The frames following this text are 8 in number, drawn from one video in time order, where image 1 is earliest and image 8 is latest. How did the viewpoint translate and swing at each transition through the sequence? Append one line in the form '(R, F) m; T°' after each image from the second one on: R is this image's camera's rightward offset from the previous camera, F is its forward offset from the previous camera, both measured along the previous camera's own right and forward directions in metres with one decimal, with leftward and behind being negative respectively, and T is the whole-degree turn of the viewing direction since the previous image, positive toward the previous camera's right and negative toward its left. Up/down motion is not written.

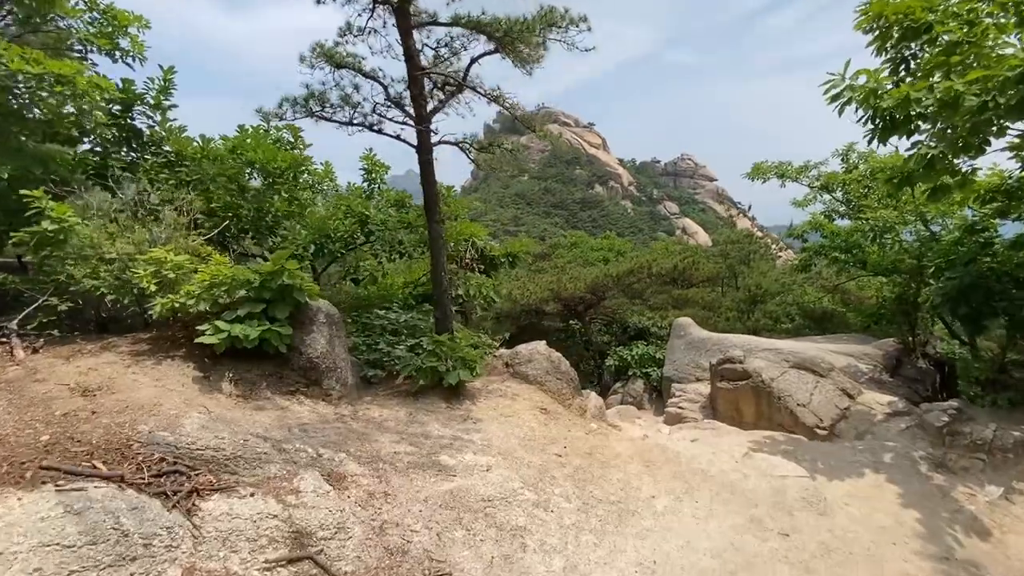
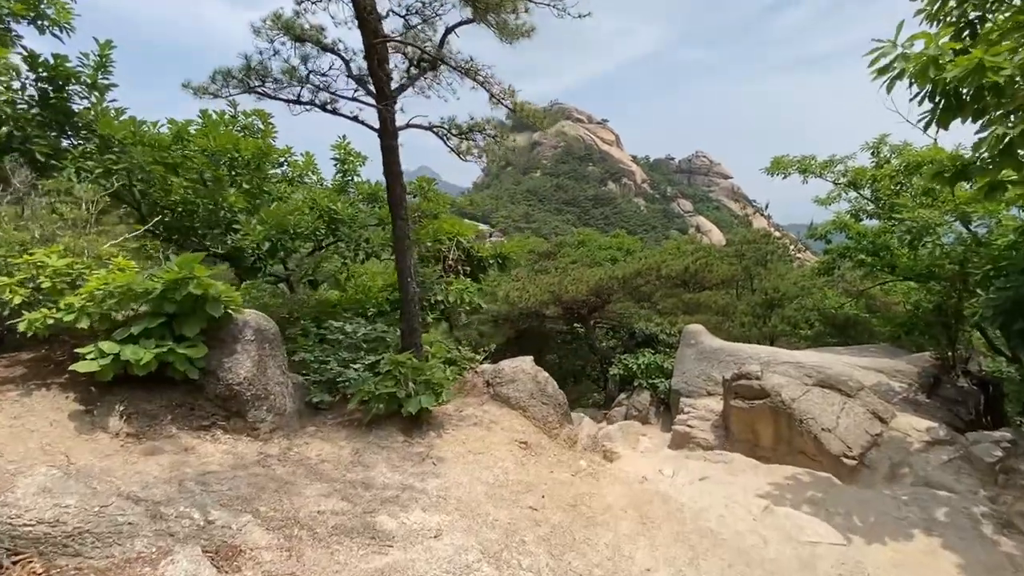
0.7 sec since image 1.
(+0.3, +0.8) m; -1°
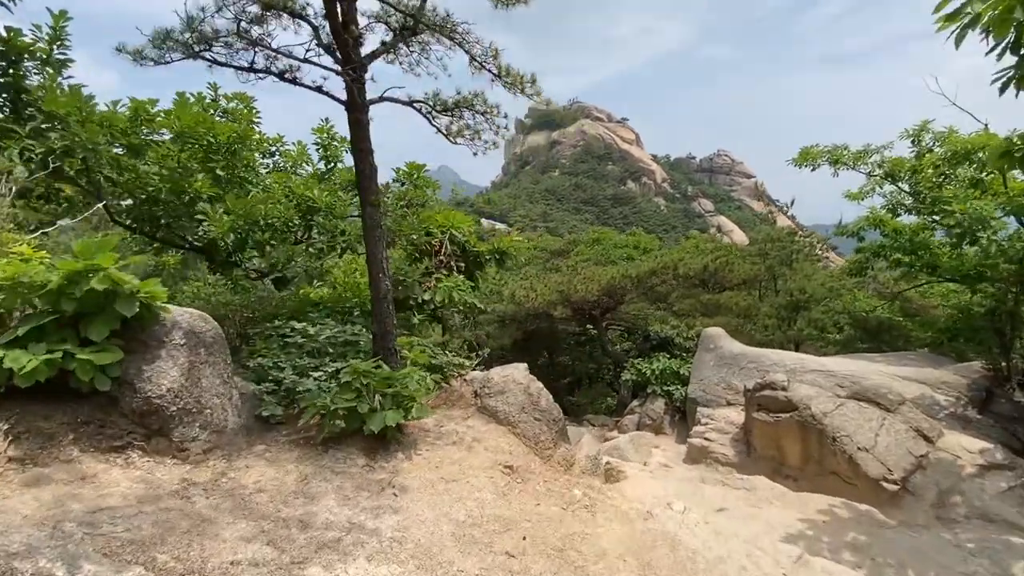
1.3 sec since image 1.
(+0.2, +0.6) m; -2°
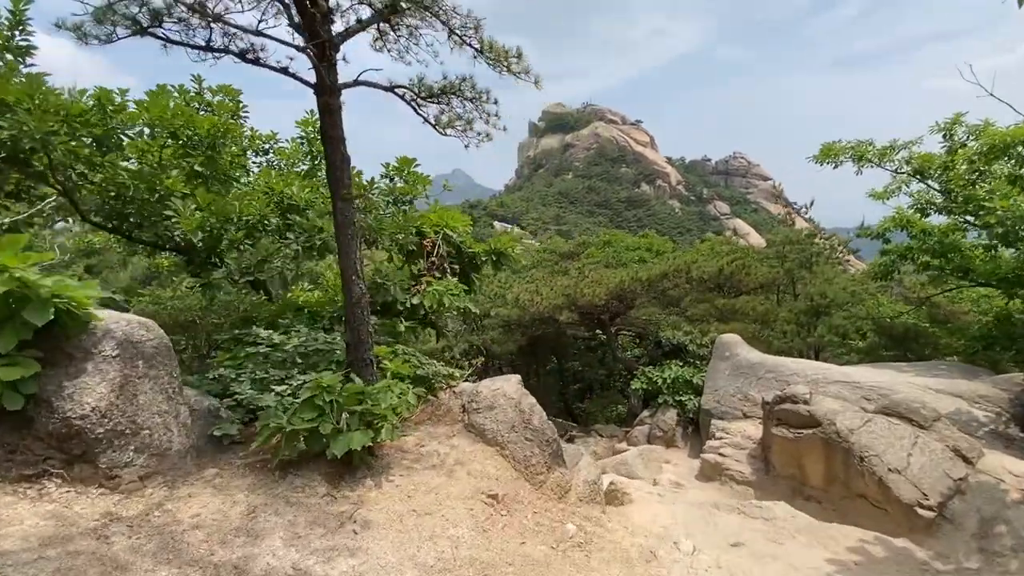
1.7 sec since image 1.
(+0.2, +0.4) m; -1°
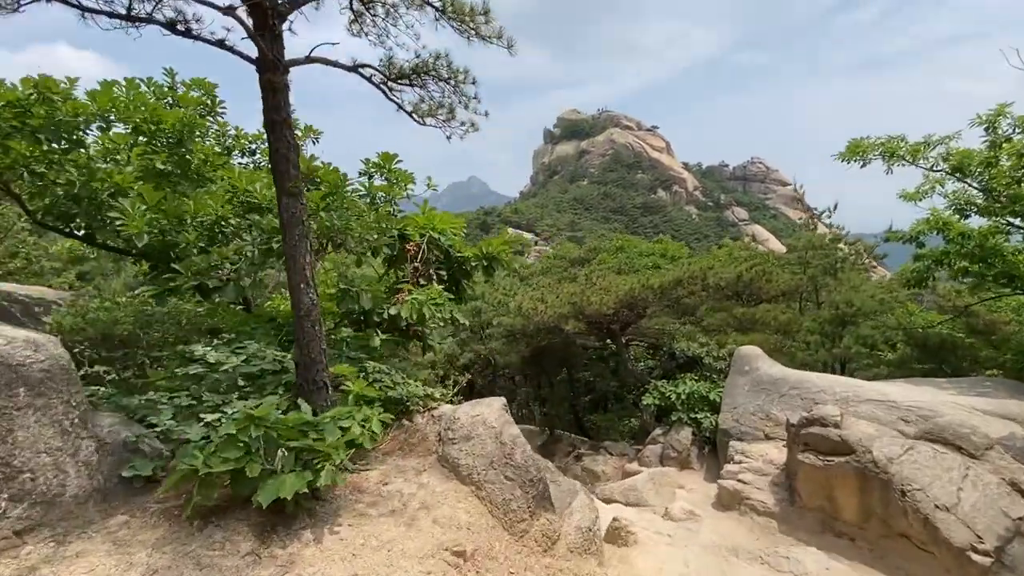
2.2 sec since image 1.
(+0.2, +0.6) m; -2°
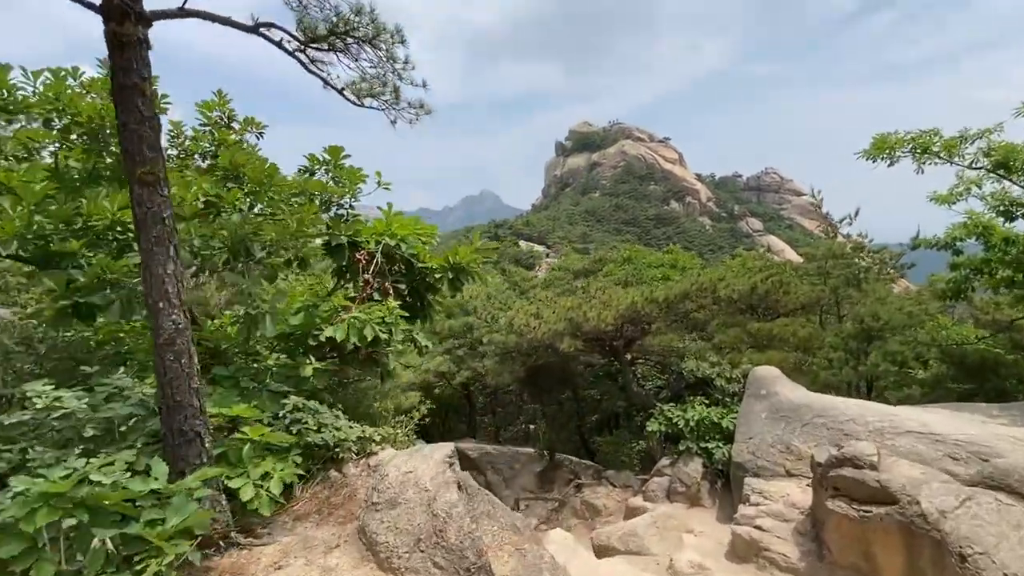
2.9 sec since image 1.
(+0.4, +0.8) m; -1°
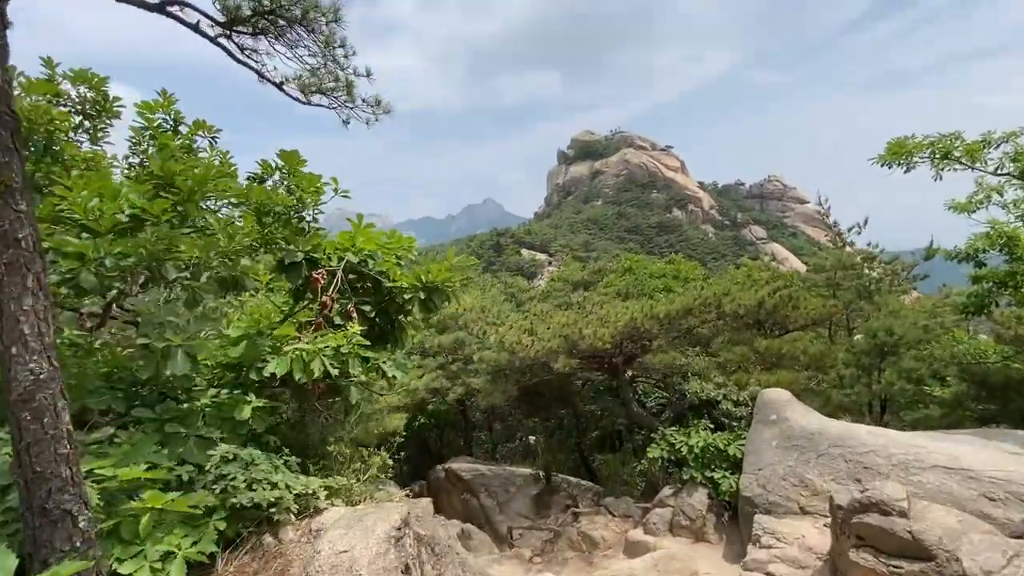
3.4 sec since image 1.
(+0.2, +0.5) m; 0°
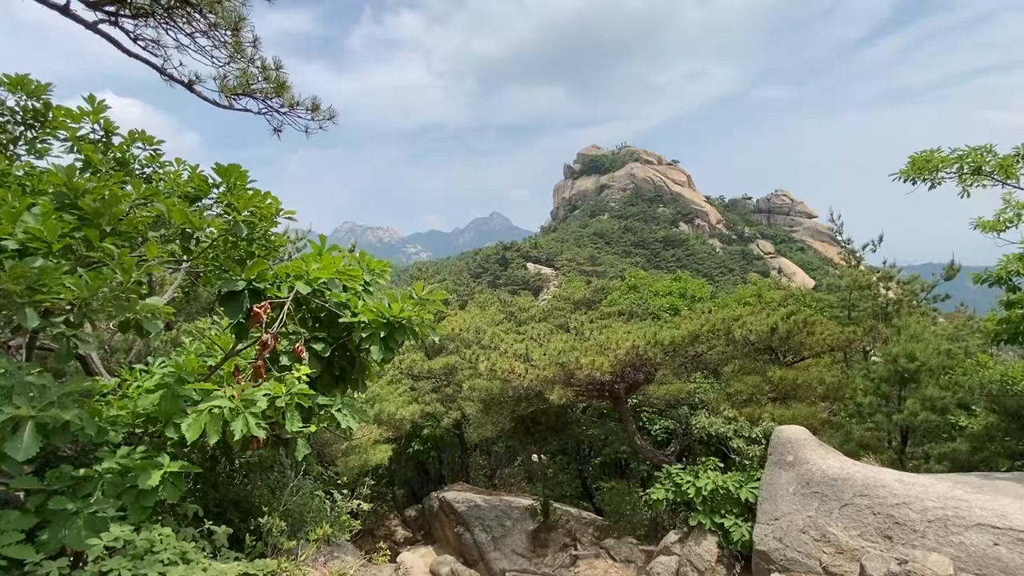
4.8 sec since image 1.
(+0.2, +0.6) m; -1°
